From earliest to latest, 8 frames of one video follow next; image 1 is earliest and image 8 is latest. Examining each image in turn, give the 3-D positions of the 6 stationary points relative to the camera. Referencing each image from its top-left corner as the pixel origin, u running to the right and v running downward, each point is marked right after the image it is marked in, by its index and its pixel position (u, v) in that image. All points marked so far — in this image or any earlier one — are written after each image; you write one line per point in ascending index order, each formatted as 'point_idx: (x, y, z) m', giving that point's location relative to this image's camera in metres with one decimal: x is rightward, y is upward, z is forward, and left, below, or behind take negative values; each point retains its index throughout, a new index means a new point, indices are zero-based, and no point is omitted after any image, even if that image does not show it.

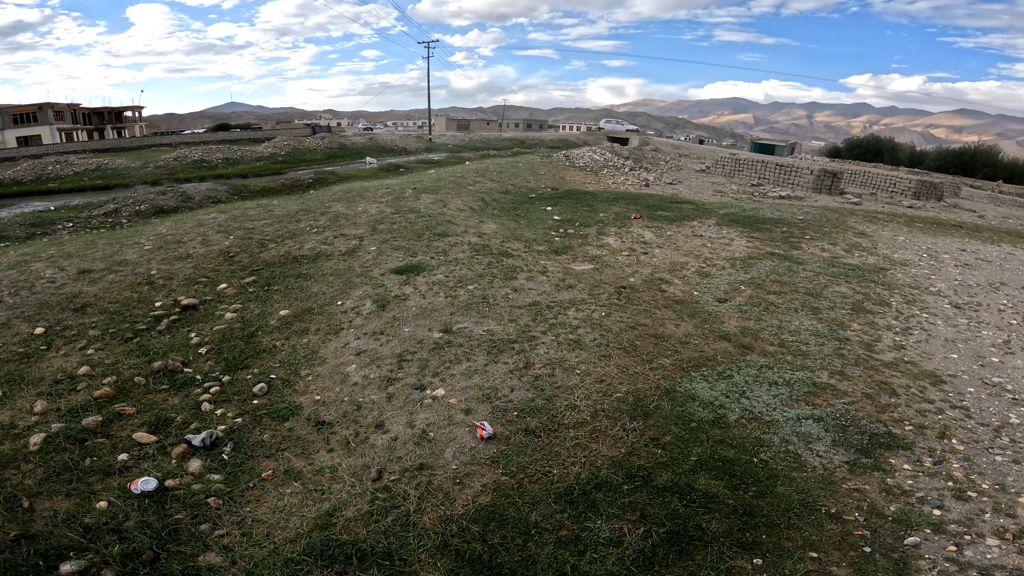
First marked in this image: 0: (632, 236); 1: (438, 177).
0: (+2.3, +1.0, +10.2) m
1: (-2.1, +3.2, +15.5) m
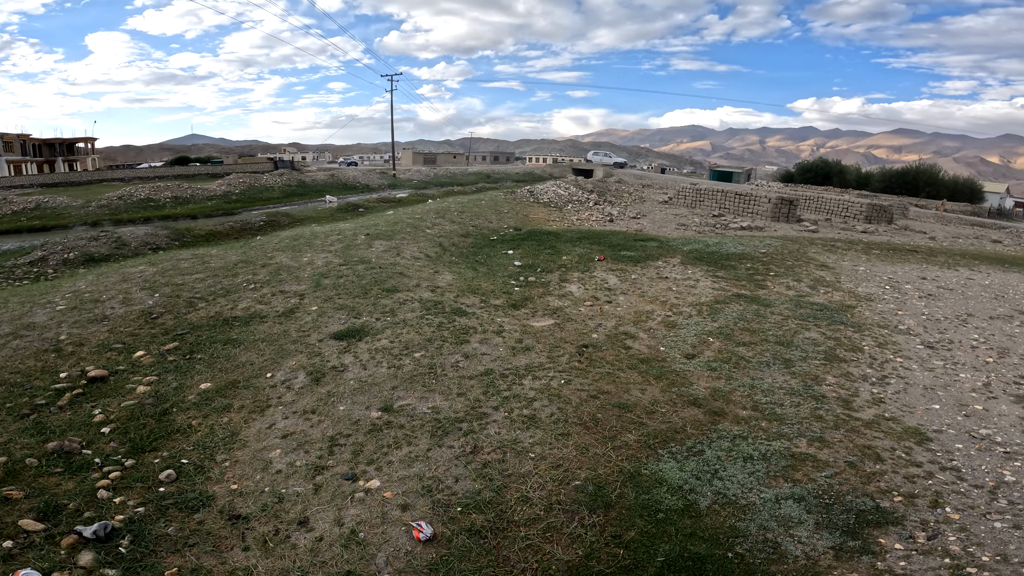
0: (+1.5, +0.1, +9.7) m
1: (-3.2, +1.9, +14.9) m
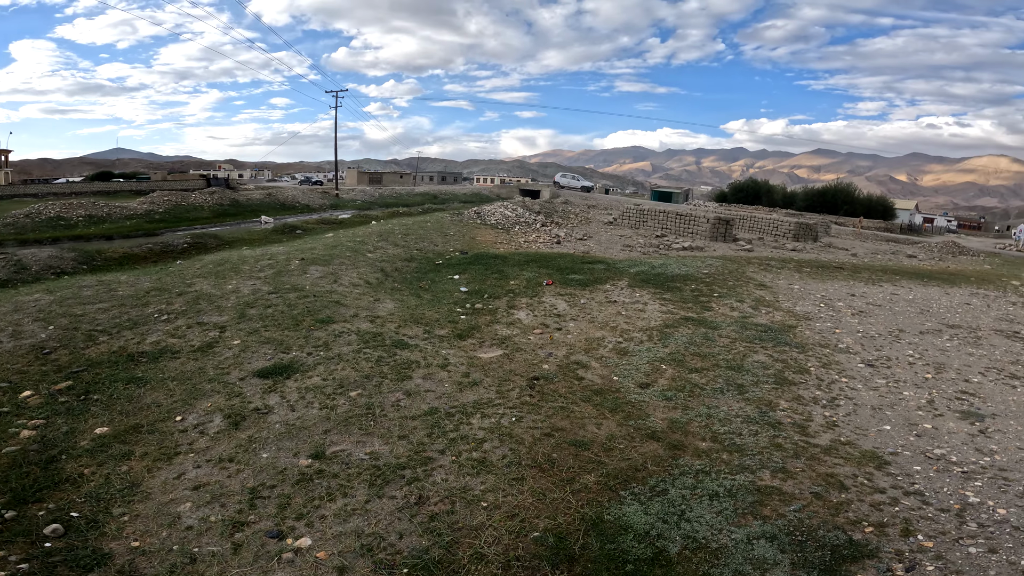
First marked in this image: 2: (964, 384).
0: (+0.5, -0.3, +9.4) m
1: (-4.6, +1.2, +14.1) m
2: (+6.4, -1.3, +7.6) m
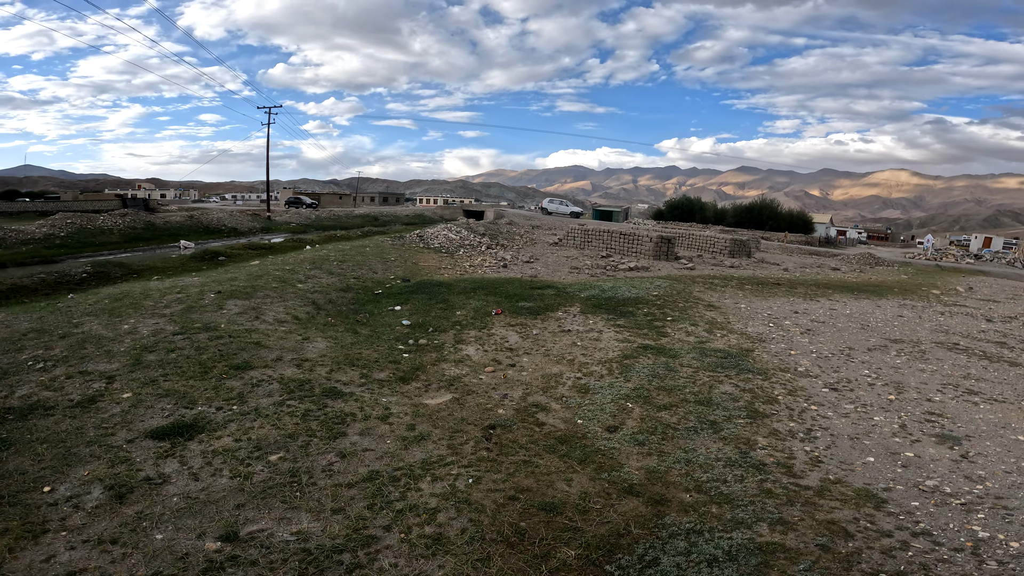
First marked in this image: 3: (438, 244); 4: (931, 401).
0: (-0.3, -0.8, +8.7) m
1: (-6.0, +0.4, +12.9) m
2: (+5.7, -1.6, +7.5) m
3: (-2.7, +1.6, +19.6) m
4: (+5.8, -1.6, +7.6) m
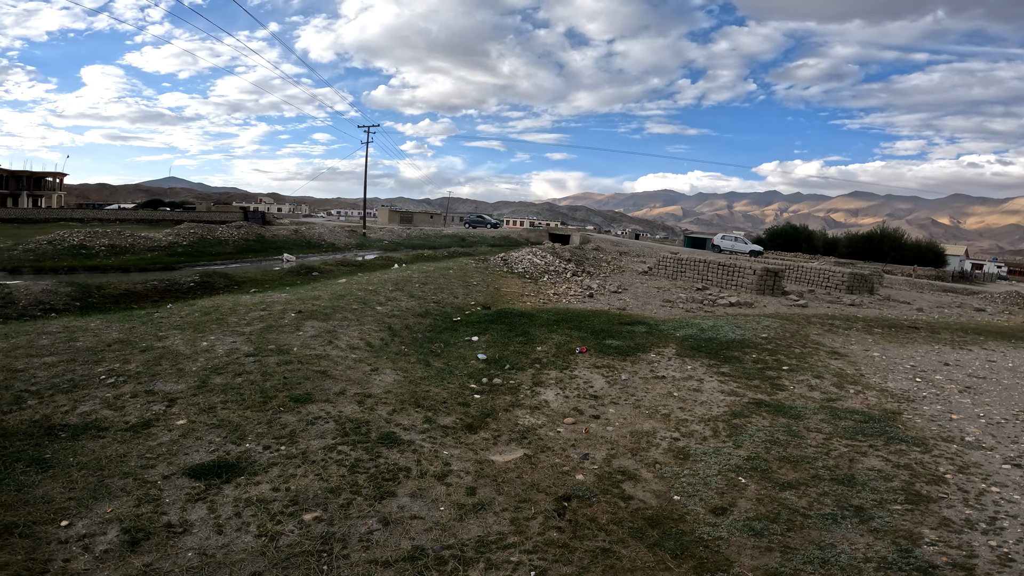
0: (+0.9, -1.4, +7.7) m
1: (-4.0, -0.1, +12.8) m
2: (+6.6, -2.3, +5.5) m
3: (+0.4, +0.7, +19.0) m
4: (+6.7, -2.3, +5.6) m
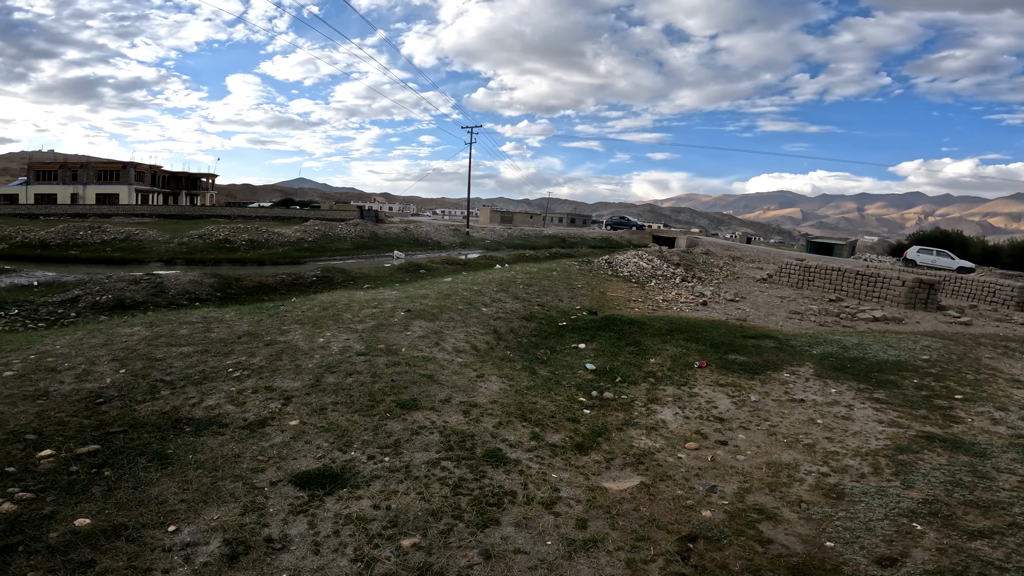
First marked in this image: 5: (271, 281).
0: (+2.4, -1.5, +6.9) m
1: (-1.5, 0.0, +12.8) m
2: (+7.6, -2.6, +3.7) m
3: (+3.9, +0.6, +18.1) m
4: (+7.7, -2.6, +3.8) m
5: (-7.4, +0.2, +16.1) m
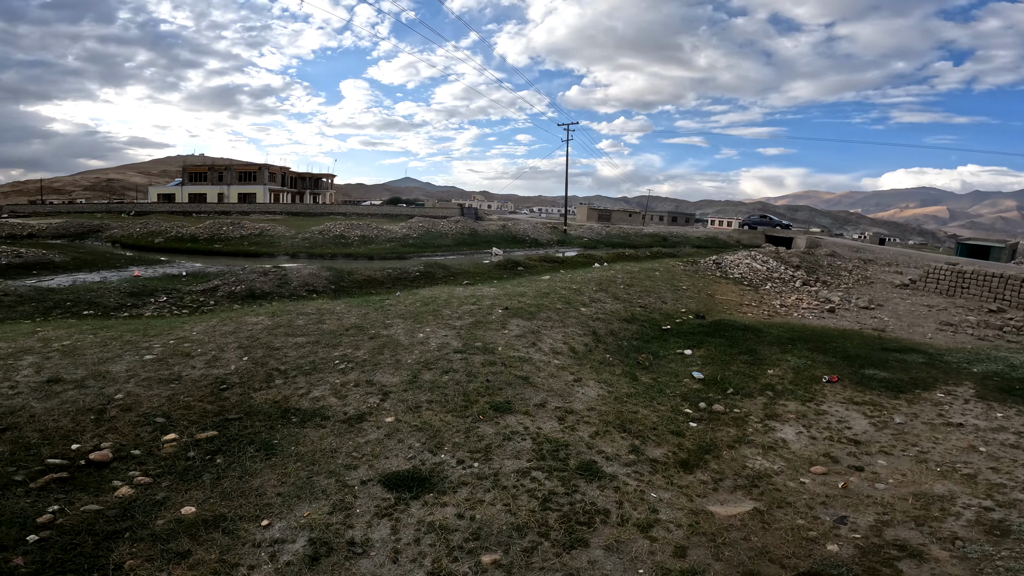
0: (+3.5, -1.5, +6.0) m
1: (+0.7, 0.0, +12.4) m
2: (+8.0, -2.8, +2.0) m
3: (+6.9, +0.5, +16.7) m
4: (+8.2, -2.8, +2.0) m
5: (-4.5, +0.4, +16.7) m
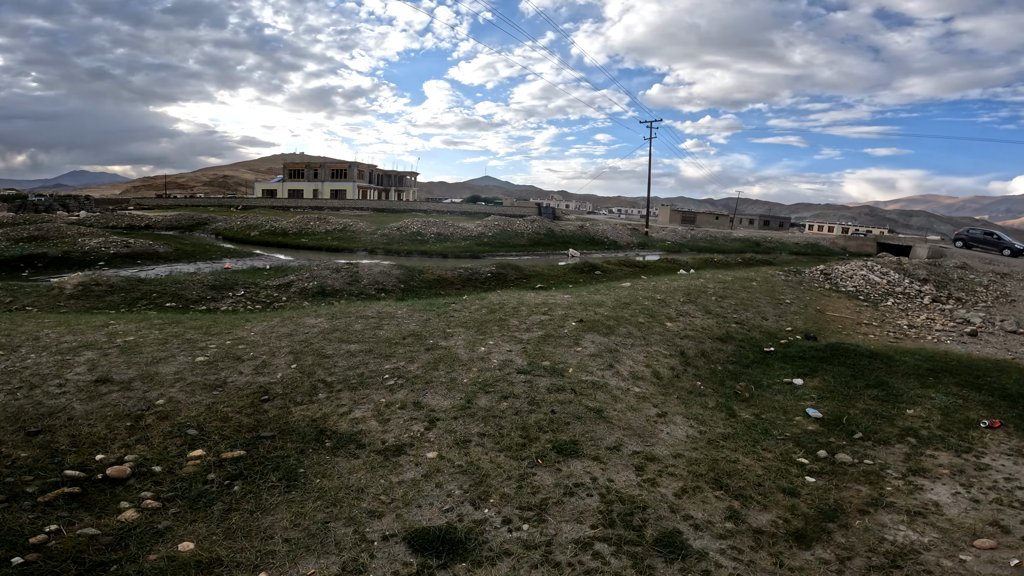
0: (+4.0, -1.8, +4.6) m
1: (+2.2, -0.2, +11.3) m
2: (+7.9, -3.3, 0.0) m
3: (+9.0, 0.0, +14.7) m
4: (+8.0, -3.3, 0.0) m
5: (-2.3, +0.4, +16.3) m
